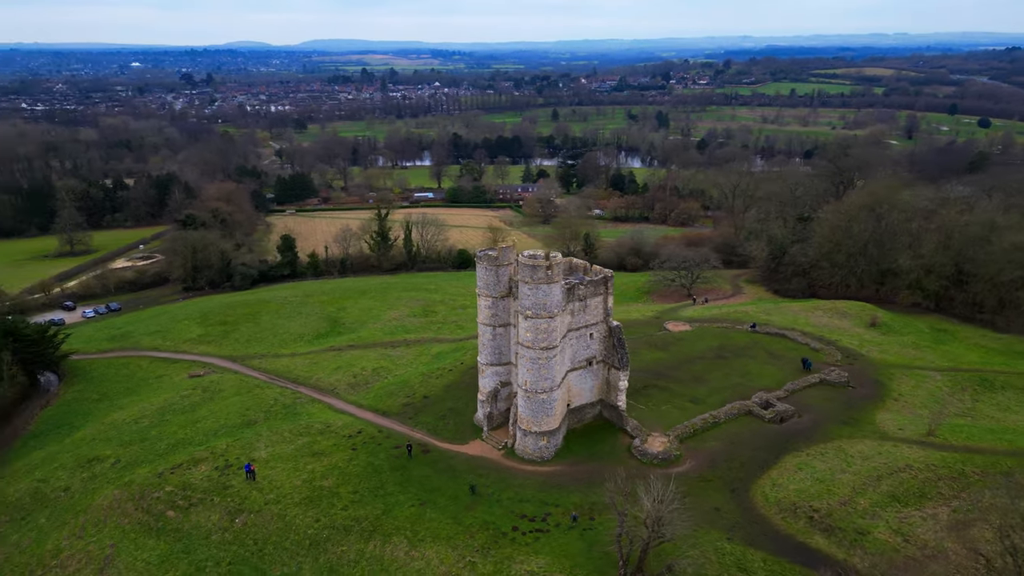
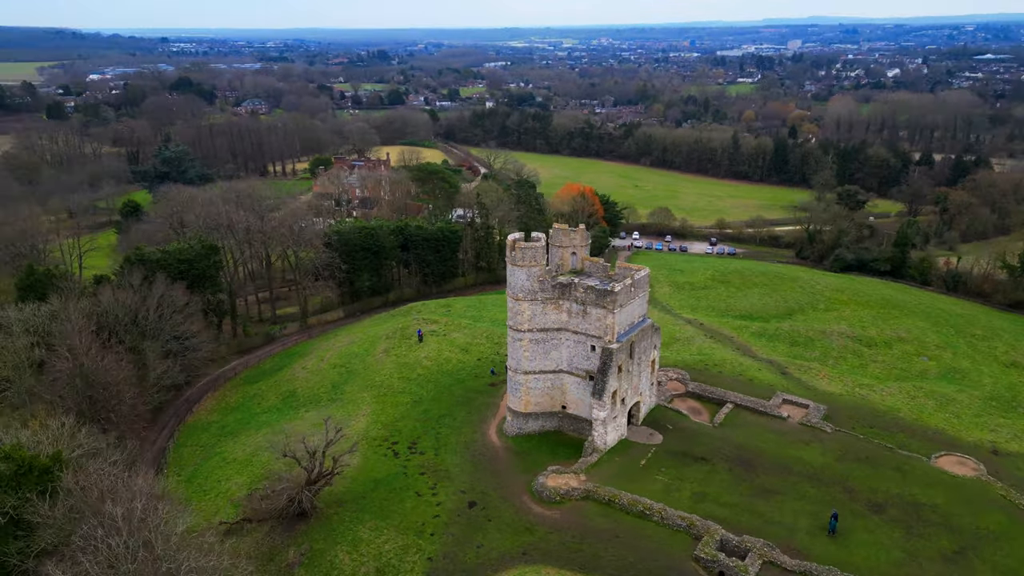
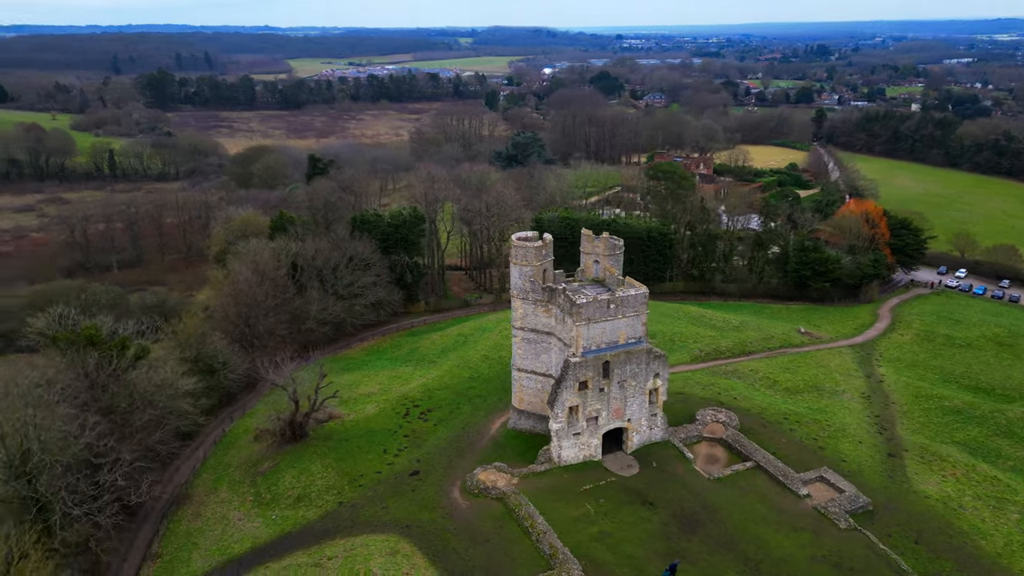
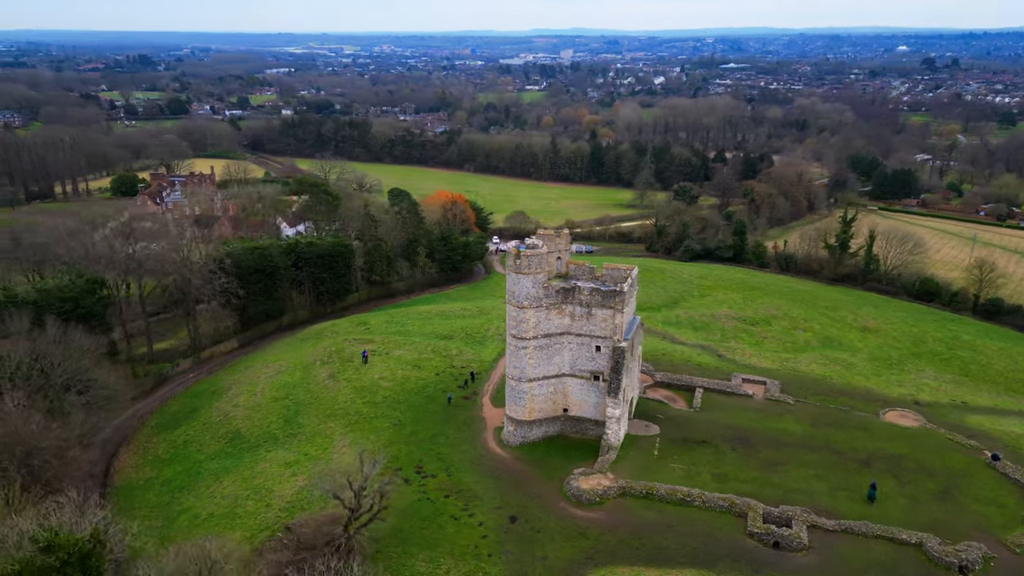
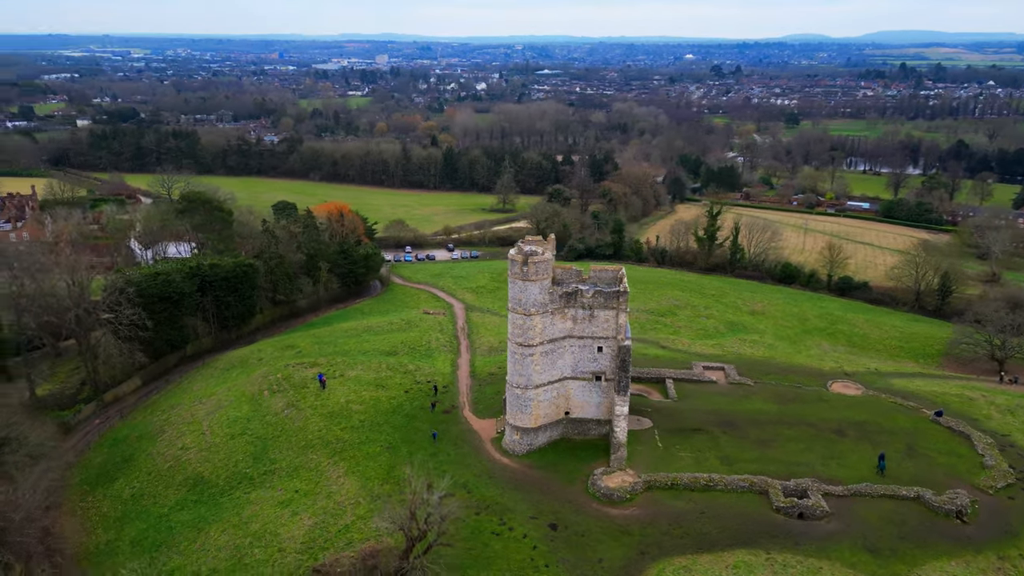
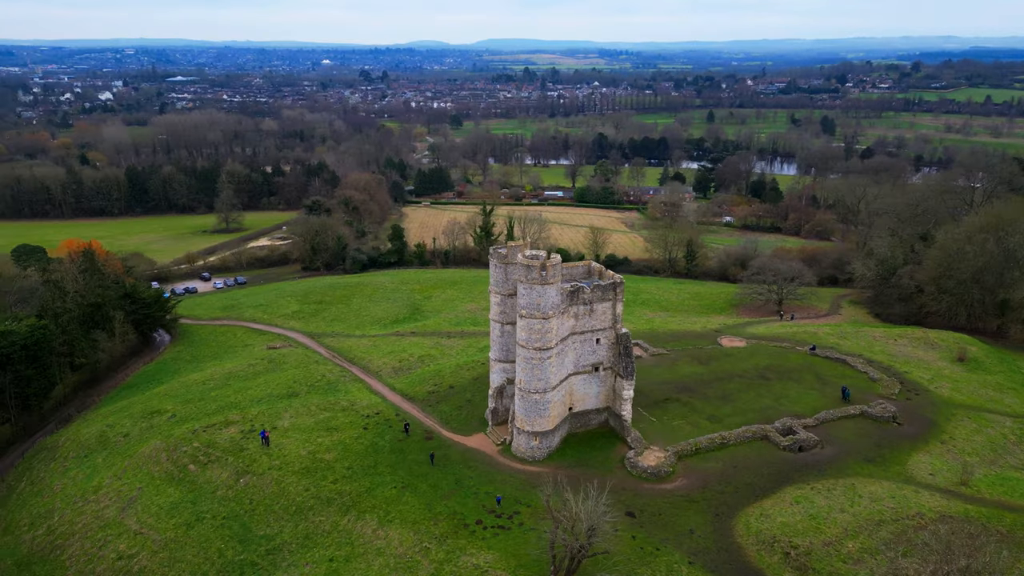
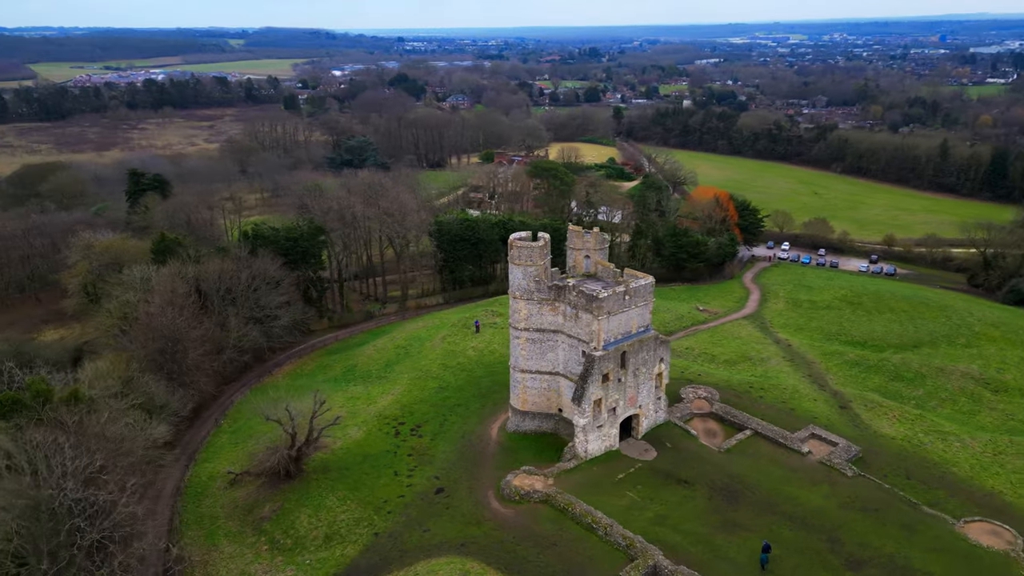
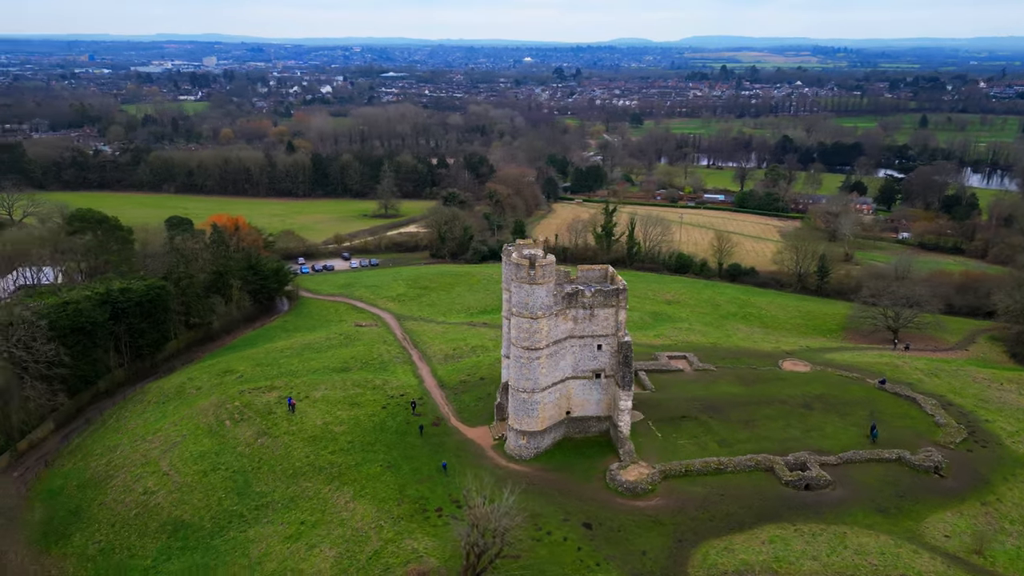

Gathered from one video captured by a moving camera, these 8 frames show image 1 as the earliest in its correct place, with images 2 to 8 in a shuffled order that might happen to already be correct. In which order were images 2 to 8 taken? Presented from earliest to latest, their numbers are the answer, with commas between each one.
6, 8, 5, 4, 2, 7, 3
